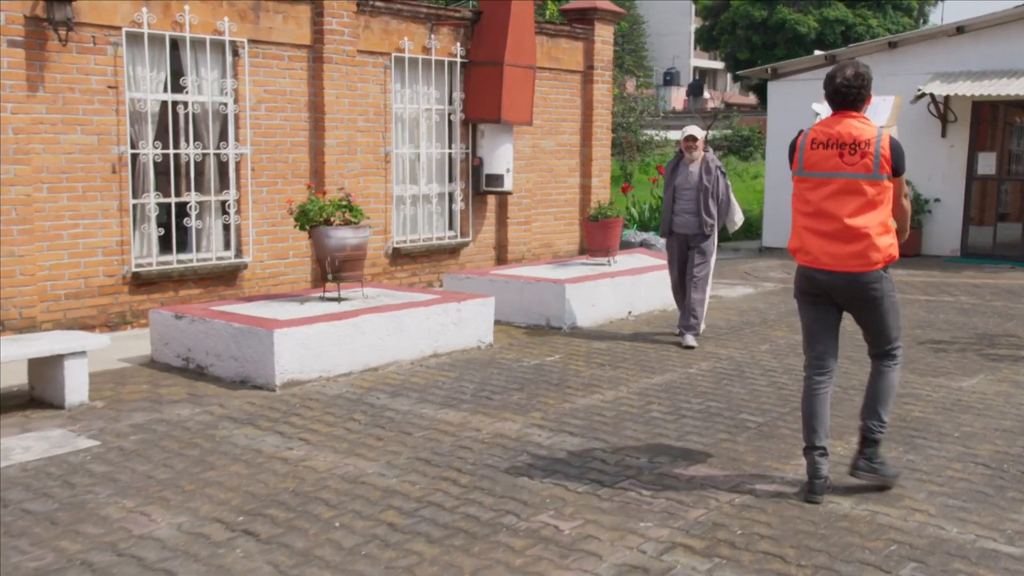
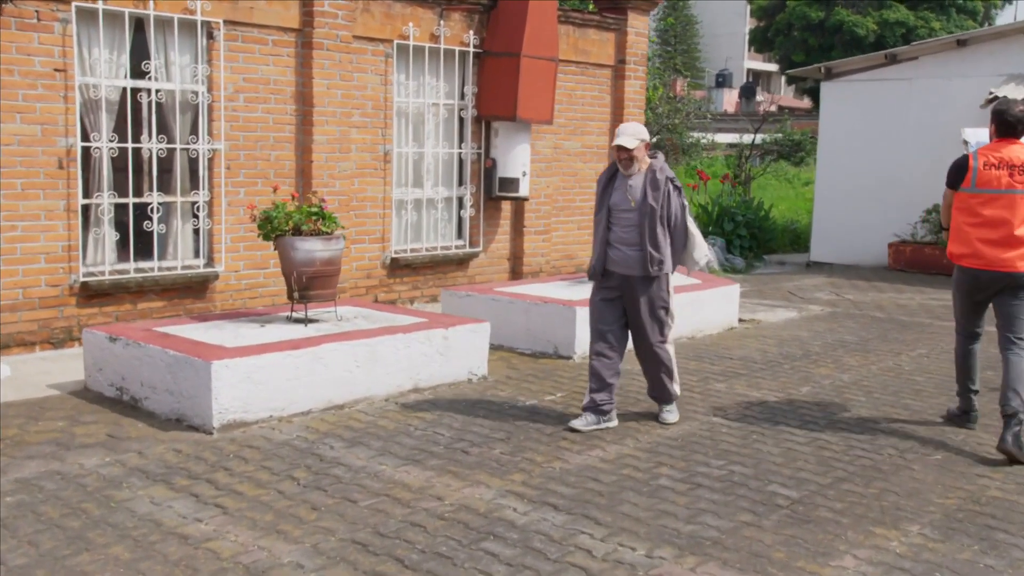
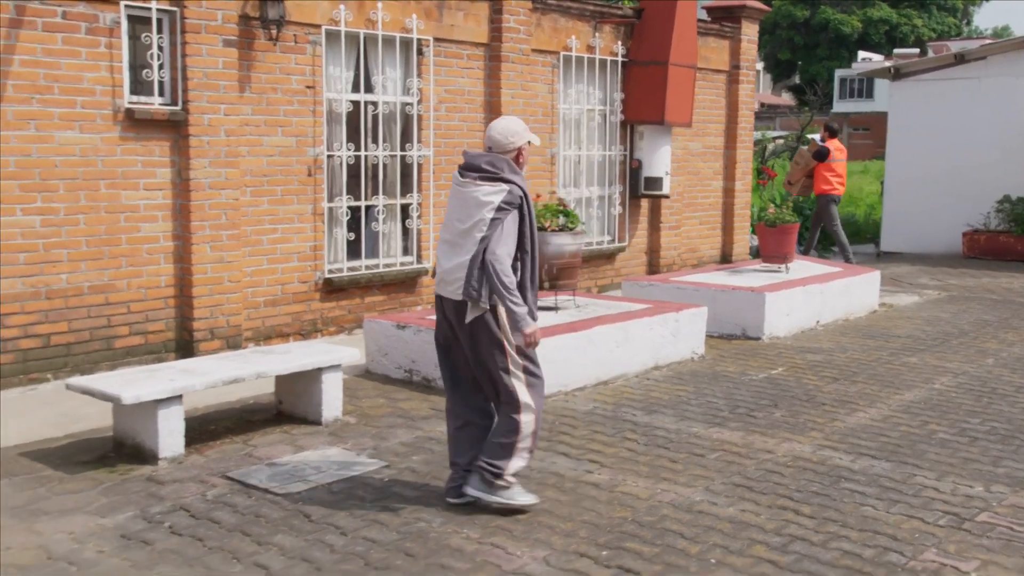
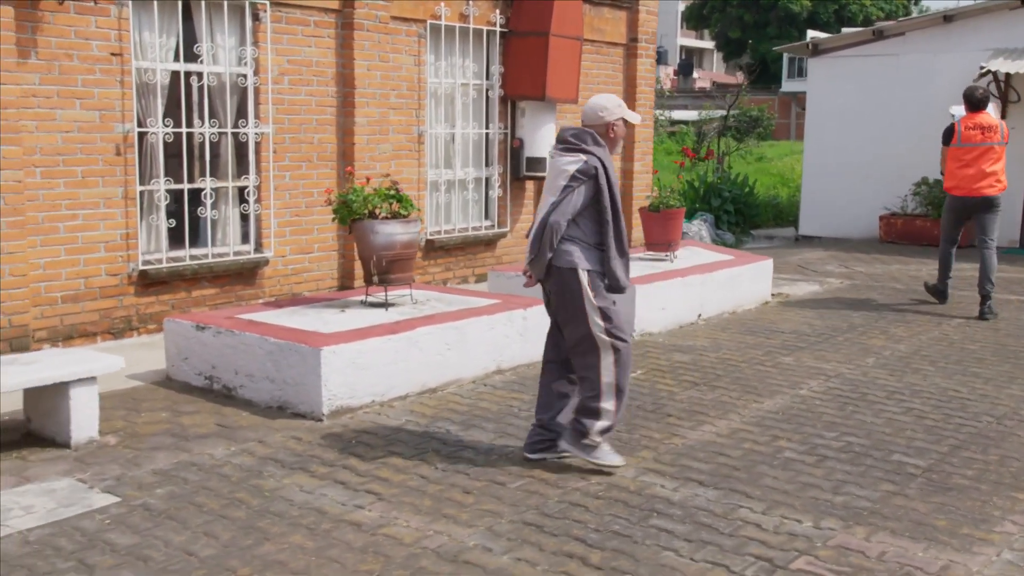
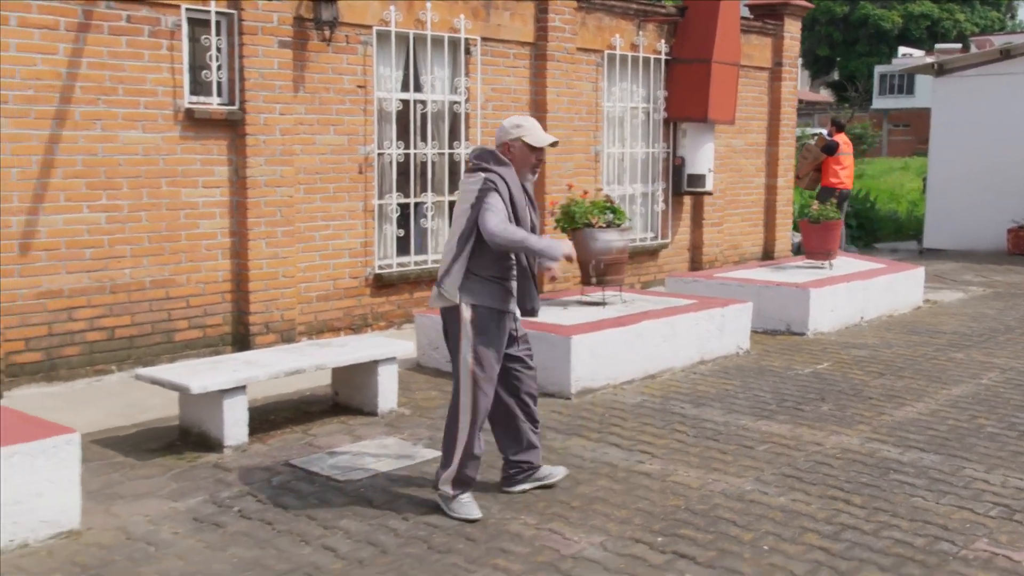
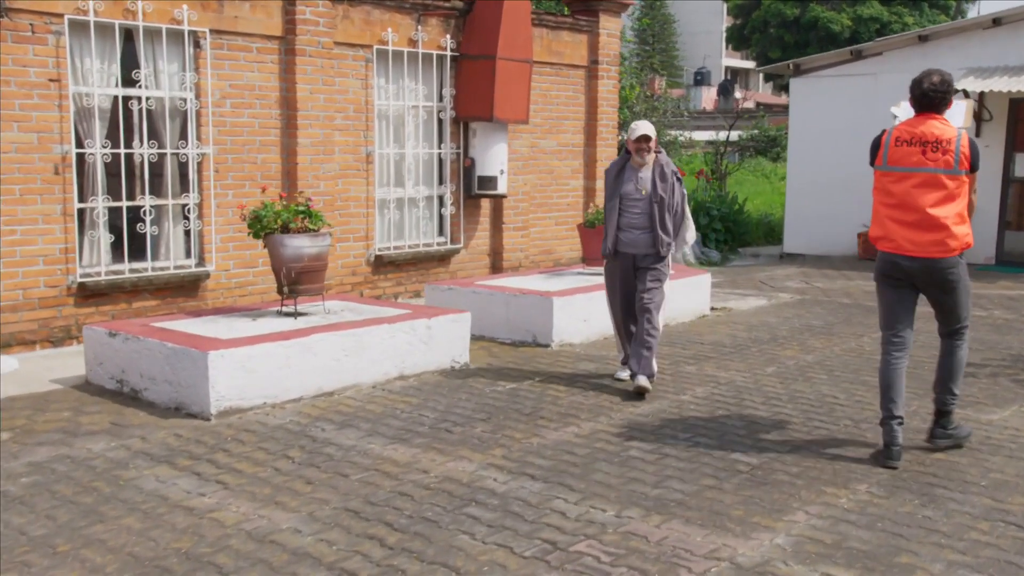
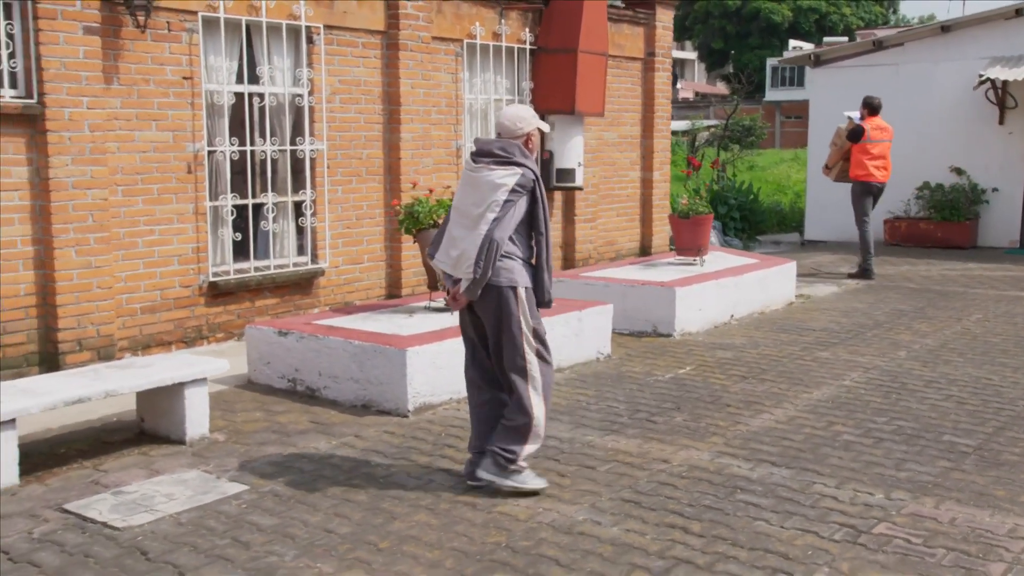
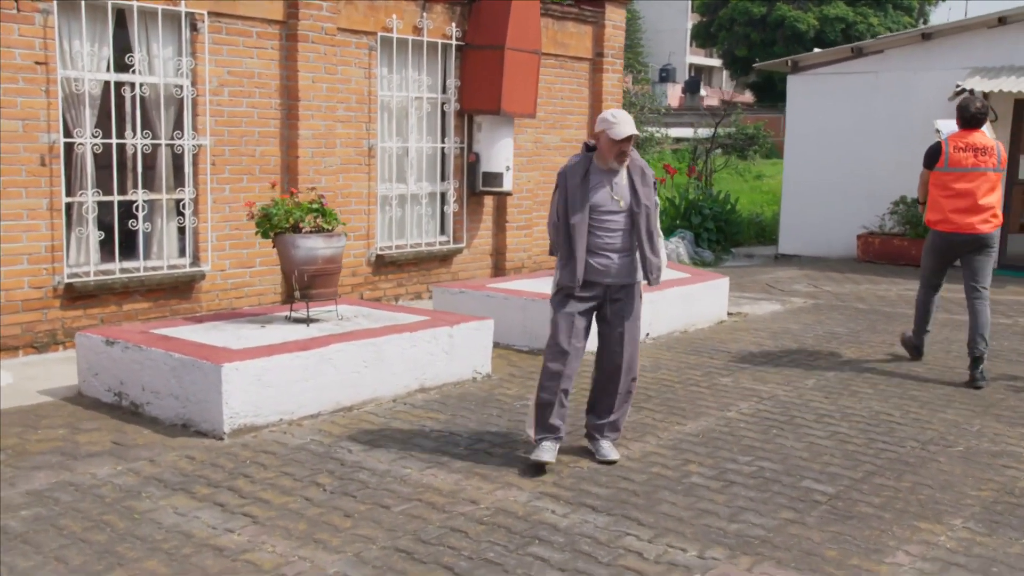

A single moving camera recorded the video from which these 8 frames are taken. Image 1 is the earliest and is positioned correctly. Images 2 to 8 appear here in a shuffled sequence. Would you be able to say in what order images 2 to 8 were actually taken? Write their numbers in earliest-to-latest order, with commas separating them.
6, 2, 8, 4, 7, 3, 5
